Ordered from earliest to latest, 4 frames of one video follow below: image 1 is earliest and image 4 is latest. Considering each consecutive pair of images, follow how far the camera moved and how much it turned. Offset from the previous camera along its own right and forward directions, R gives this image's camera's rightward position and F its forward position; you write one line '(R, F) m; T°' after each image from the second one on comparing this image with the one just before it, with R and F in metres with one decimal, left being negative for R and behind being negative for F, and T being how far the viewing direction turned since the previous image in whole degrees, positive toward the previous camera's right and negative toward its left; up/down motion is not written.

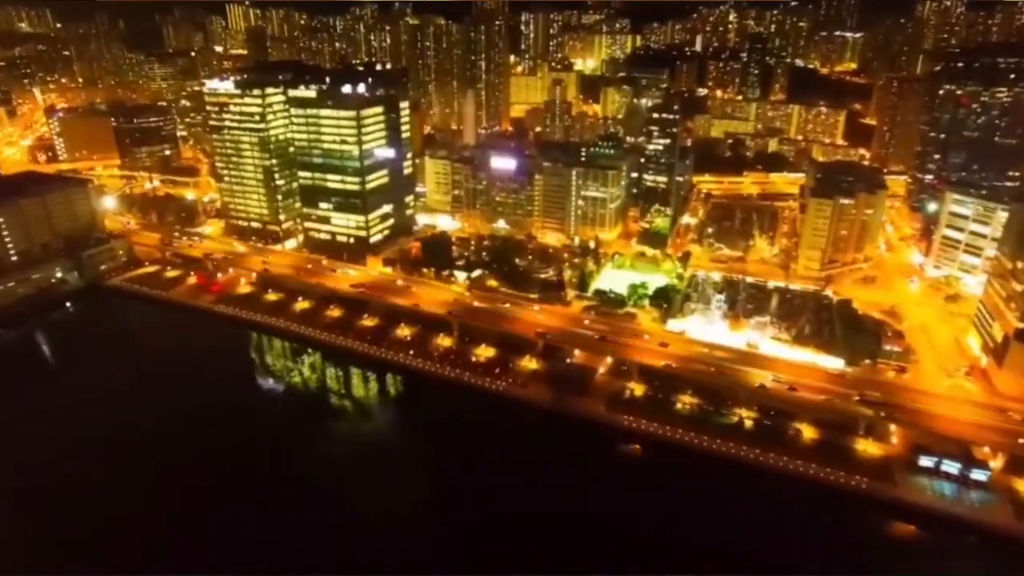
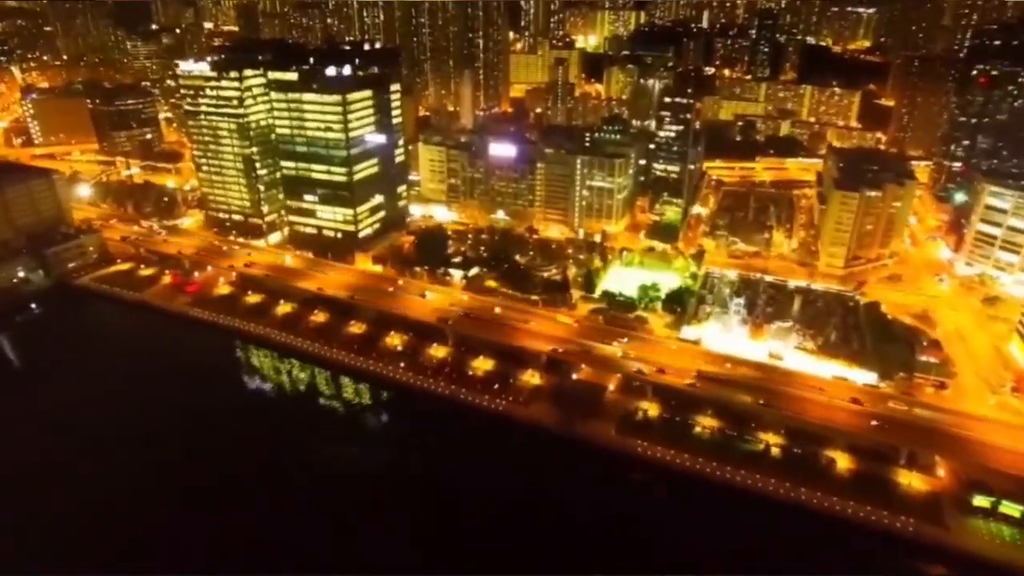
(-0.1, +2.9) m; 0°
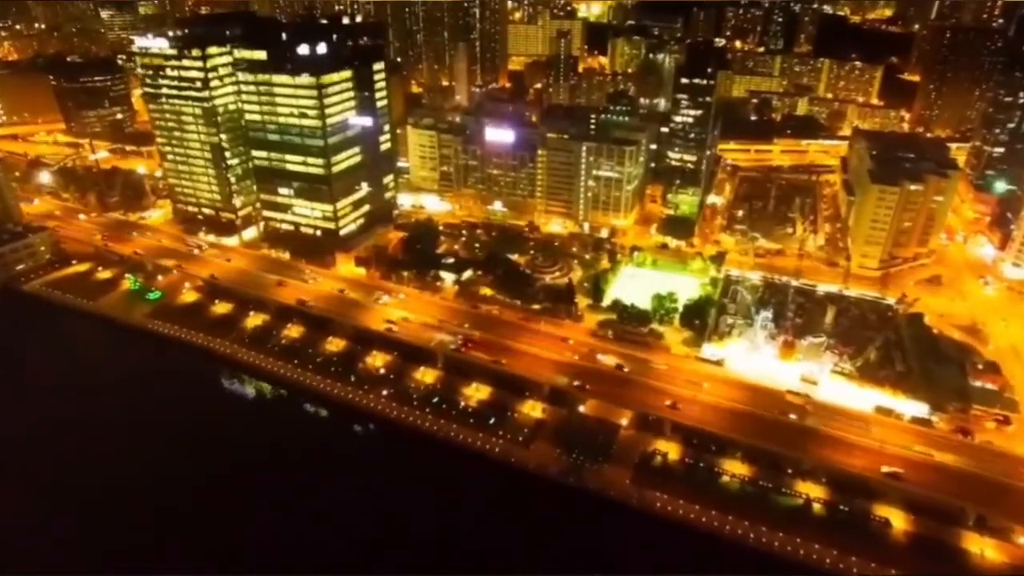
(0.0, +3.8) m; 0°
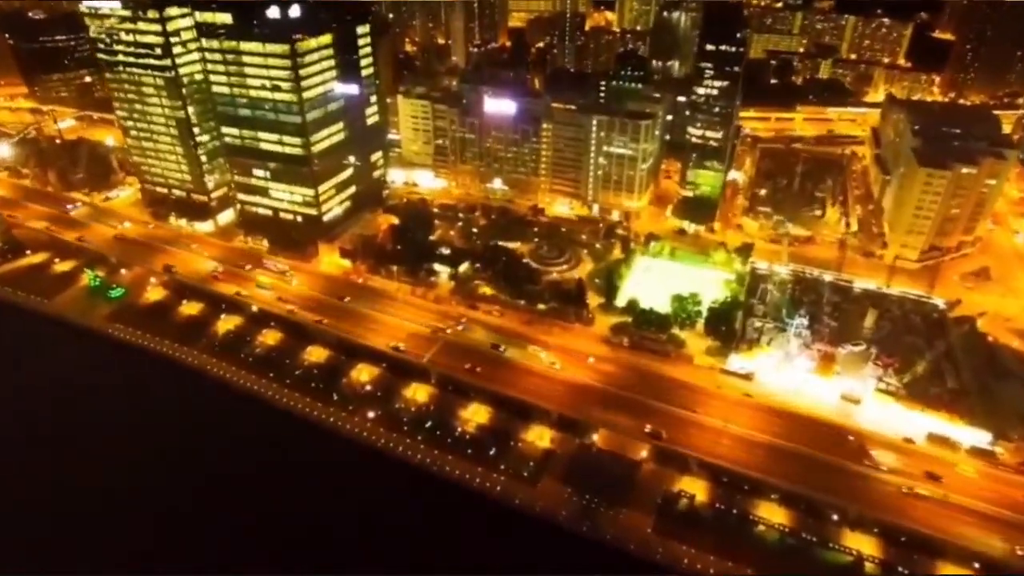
(-0.1, +3.4) m; 0°
